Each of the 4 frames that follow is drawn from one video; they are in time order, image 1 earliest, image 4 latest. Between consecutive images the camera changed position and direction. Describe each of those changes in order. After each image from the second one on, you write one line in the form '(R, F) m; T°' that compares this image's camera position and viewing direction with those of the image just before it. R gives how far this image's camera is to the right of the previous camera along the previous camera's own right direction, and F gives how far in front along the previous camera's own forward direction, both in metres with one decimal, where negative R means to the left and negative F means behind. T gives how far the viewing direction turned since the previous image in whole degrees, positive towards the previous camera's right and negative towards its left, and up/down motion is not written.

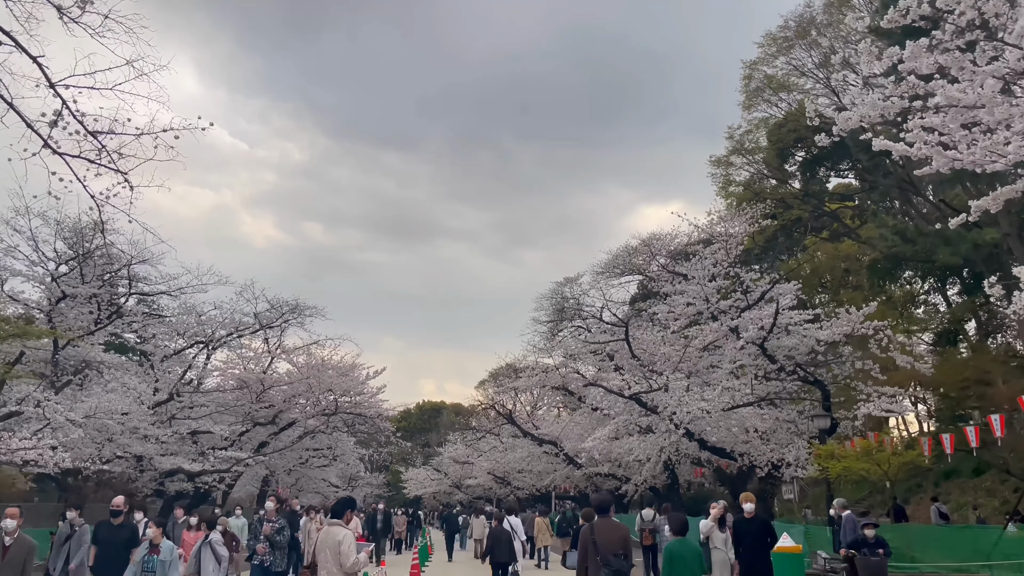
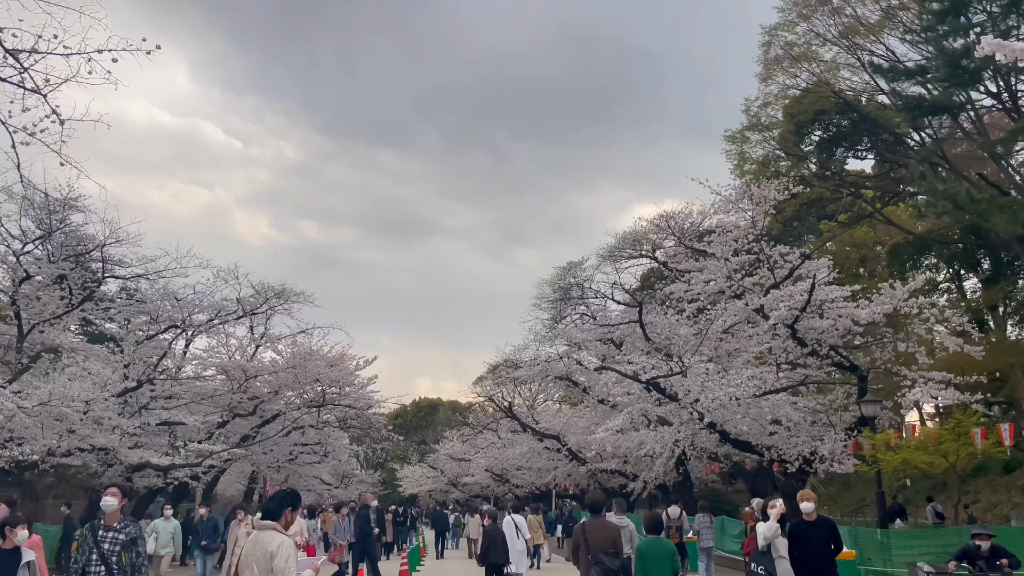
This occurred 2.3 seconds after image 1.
(-0.1, +1.7) m; 0°
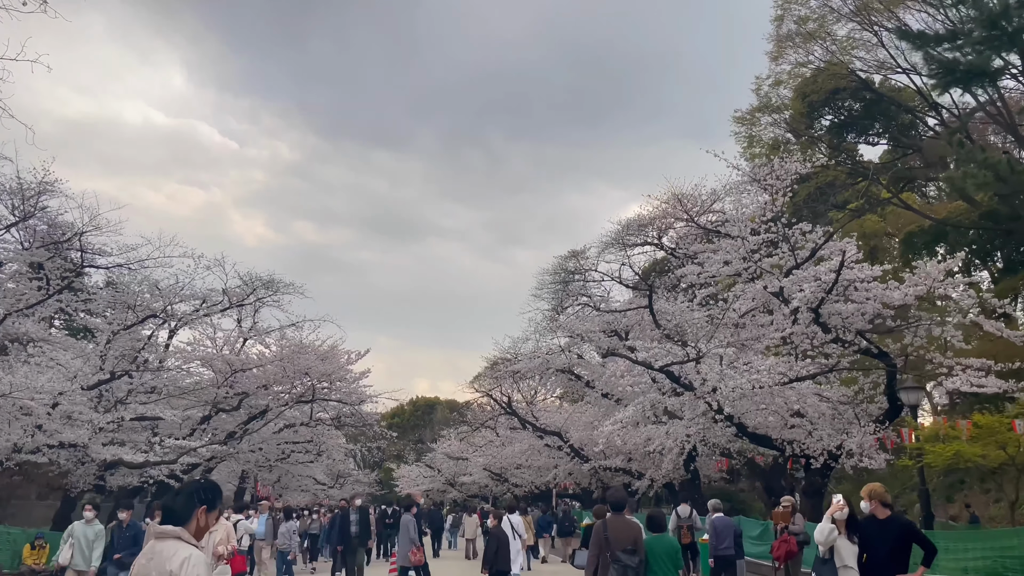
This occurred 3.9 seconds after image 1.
(0.0, +1.2) m; 0°
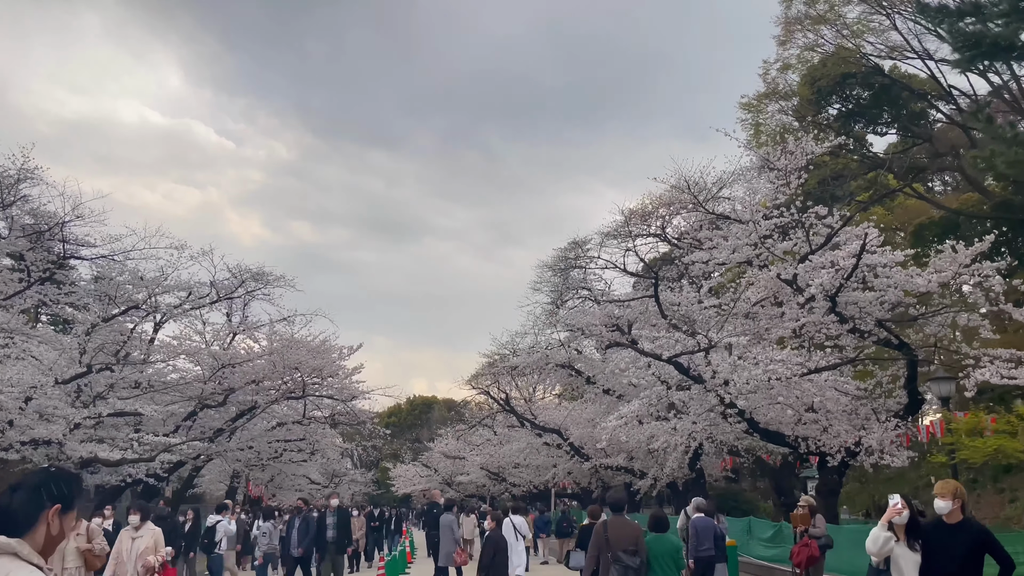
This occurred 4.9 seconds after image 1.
(0.0, +0.8) m; 0°
